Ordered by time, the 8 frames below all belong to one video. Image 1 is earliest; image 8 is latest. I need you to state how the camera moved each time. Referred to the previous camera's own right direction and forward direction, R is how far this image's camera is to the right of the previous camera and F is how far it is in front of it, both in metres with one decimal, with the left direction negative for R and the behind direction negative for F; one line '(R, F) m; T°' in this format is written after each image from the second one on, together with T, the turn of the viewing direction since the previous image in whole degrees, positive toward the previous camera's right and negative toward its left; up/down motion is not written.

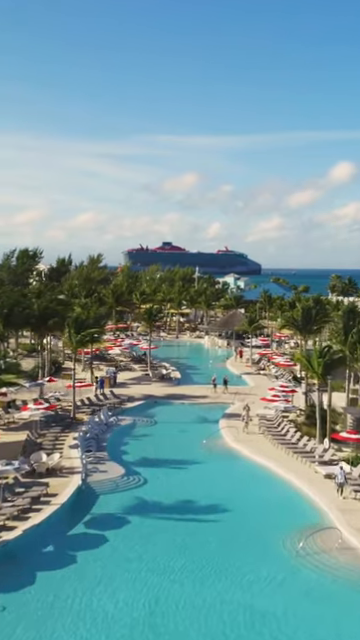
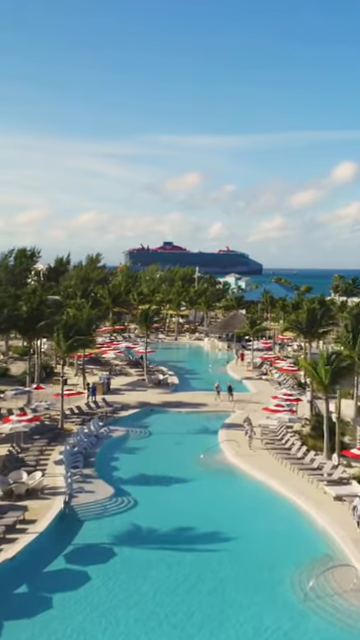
(+0.2, +2.2) m; 0°
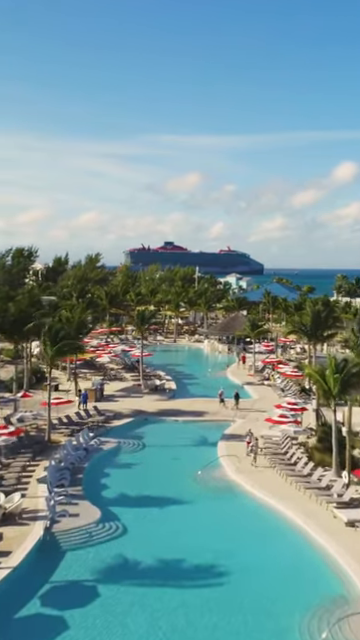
(+0.2, +2.1) m; 0°
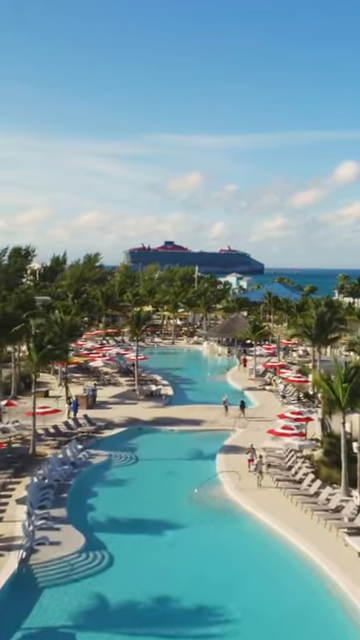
(+0.2, +2.0) m; 0°
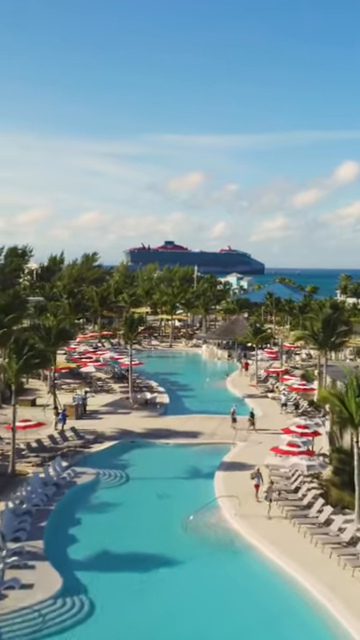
(+0.2, +2.3) m; 0°
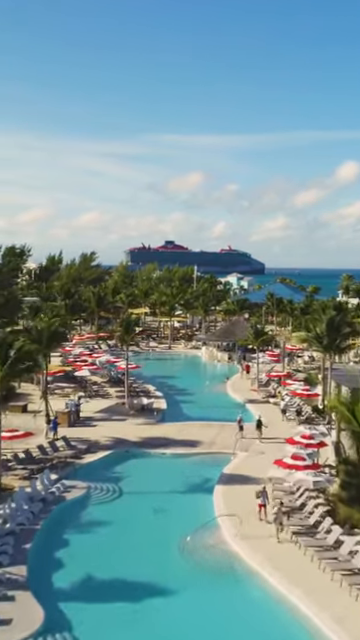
(+0.1, +1.5) m; 0°
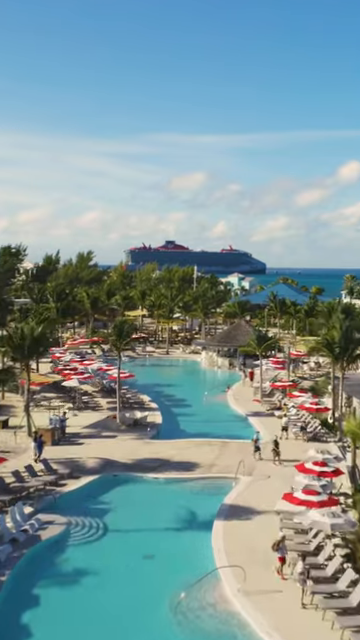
(+0.2, +2.9) m; 0°
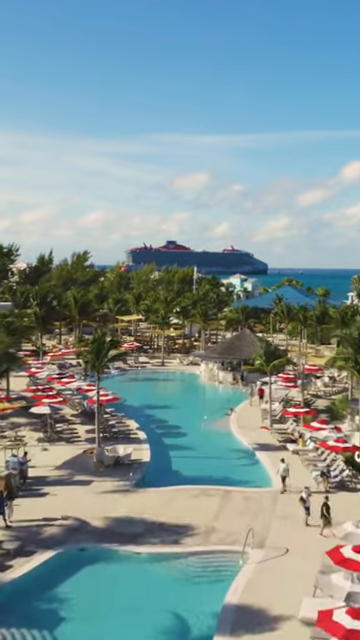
(+0.3, +5.8) m; 0°
